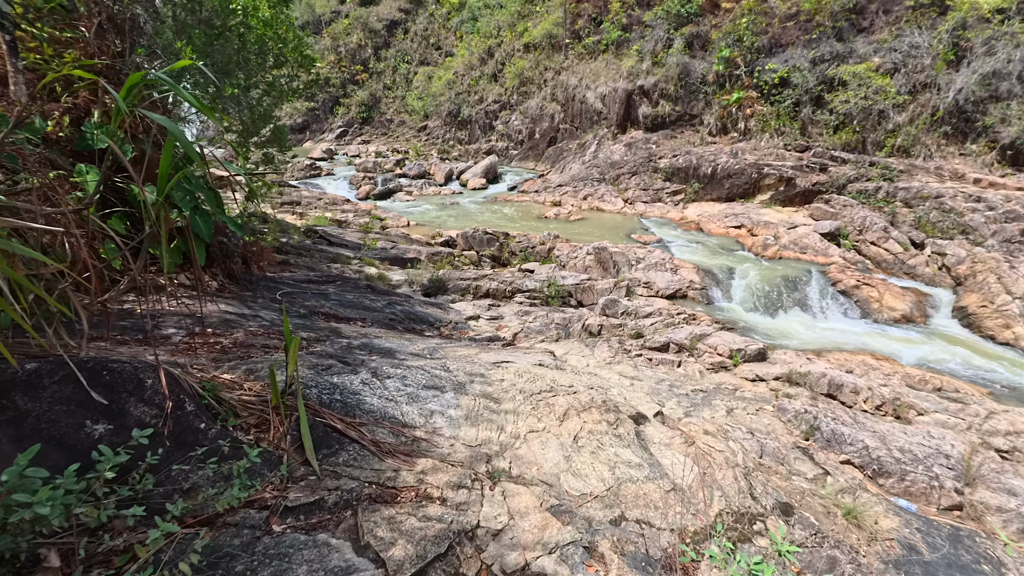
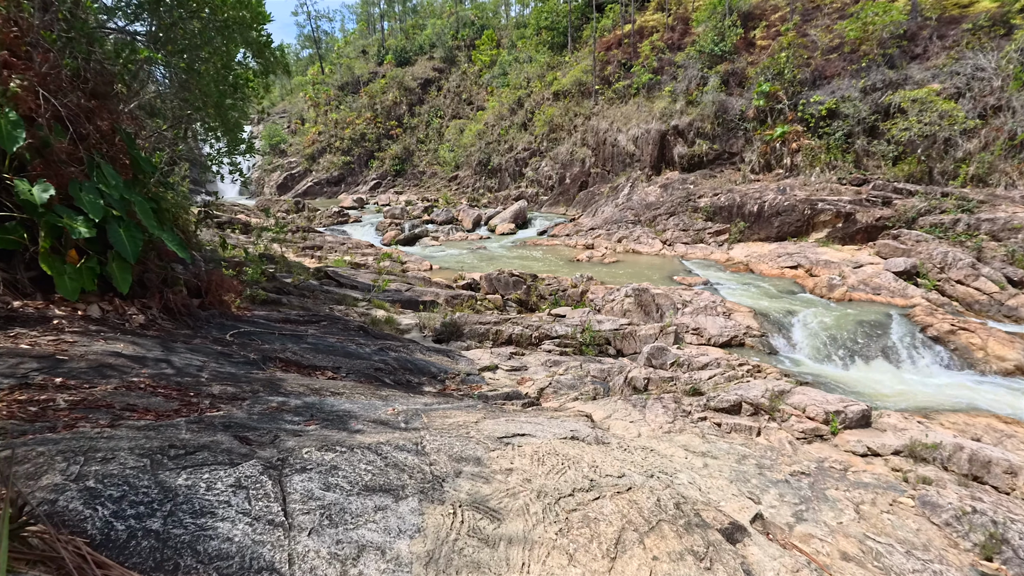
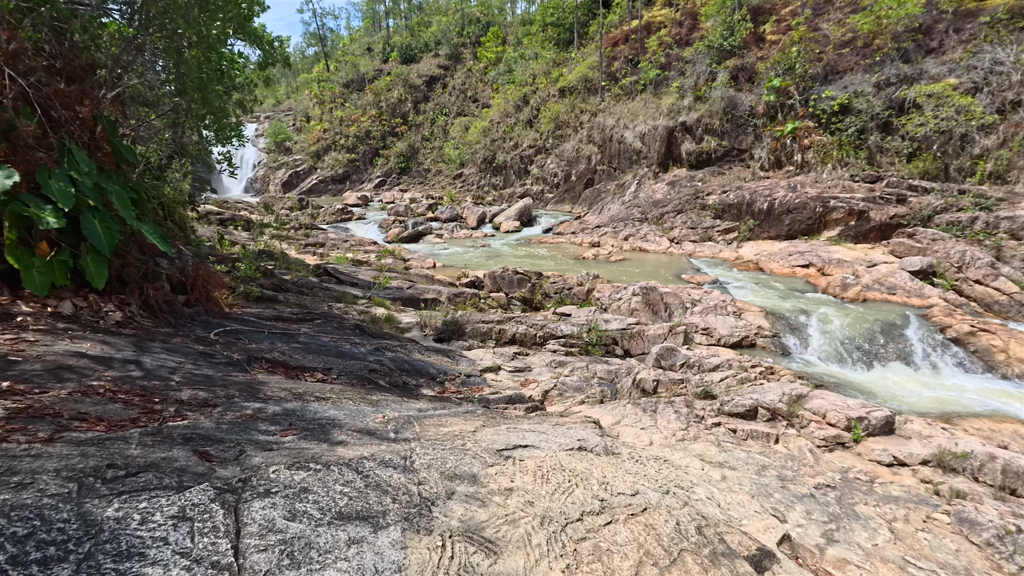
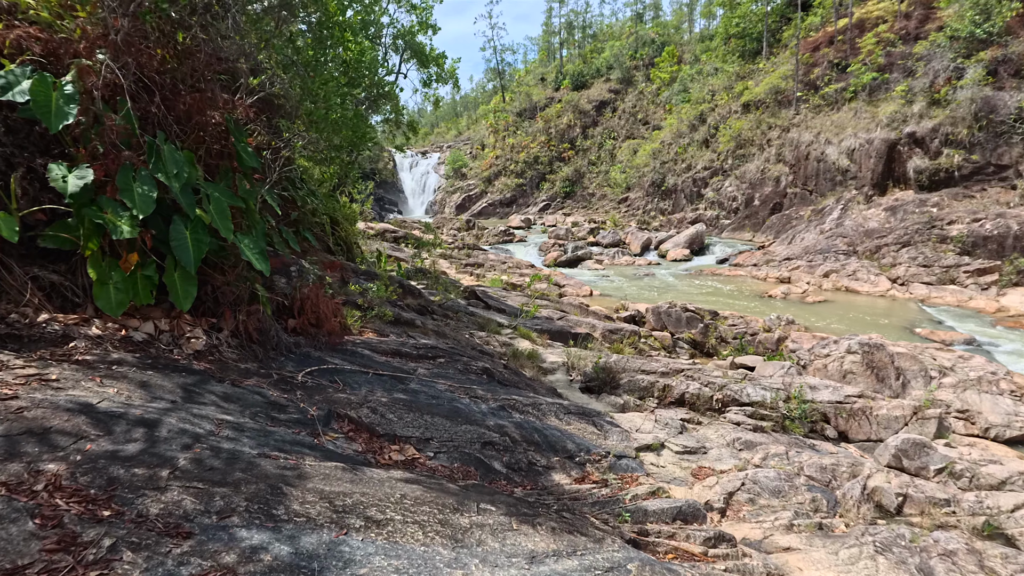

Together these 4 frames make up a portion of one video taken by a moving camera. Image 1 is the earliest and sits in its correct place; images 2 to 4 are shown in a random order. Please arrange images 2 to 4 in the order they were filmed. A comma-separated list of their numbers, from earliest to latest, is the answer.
2, 3, 4
